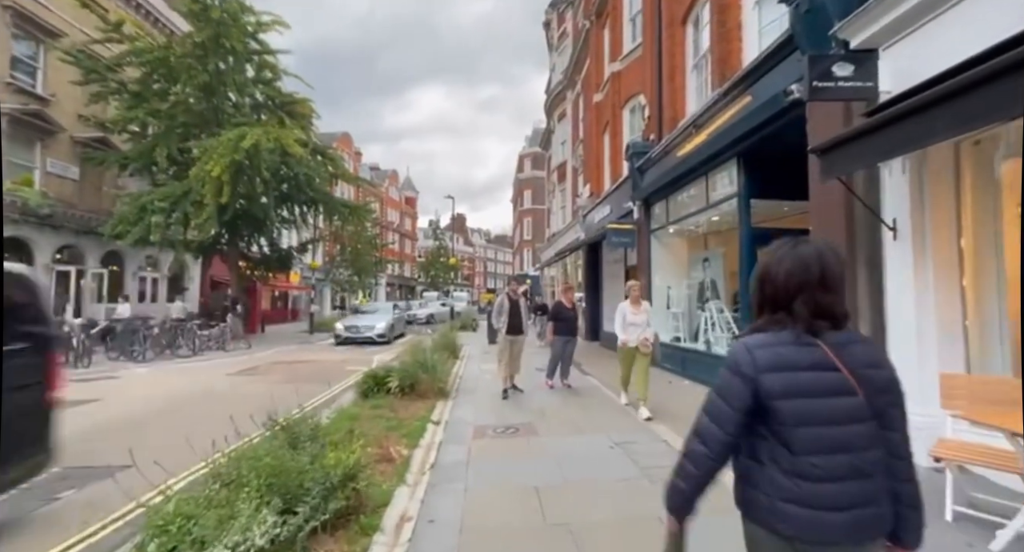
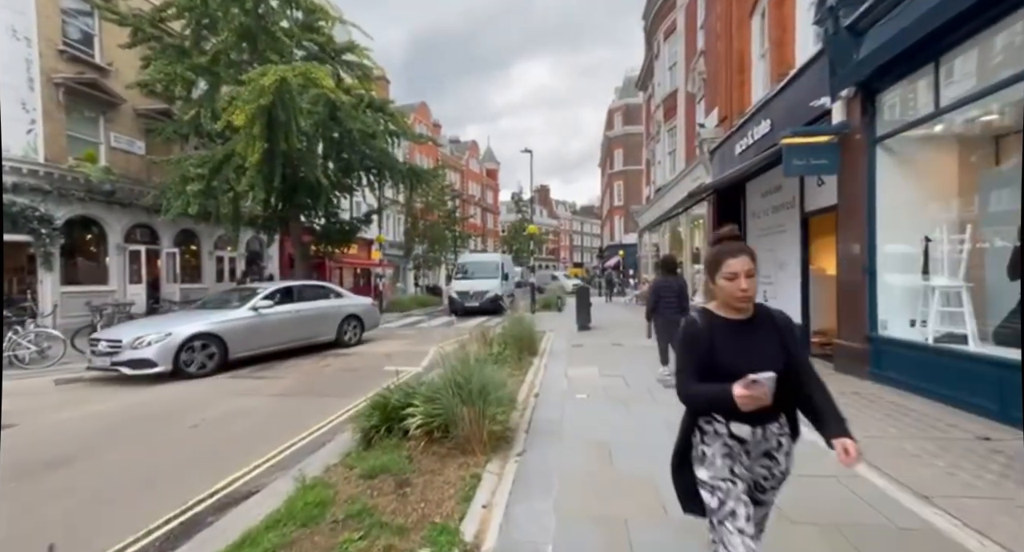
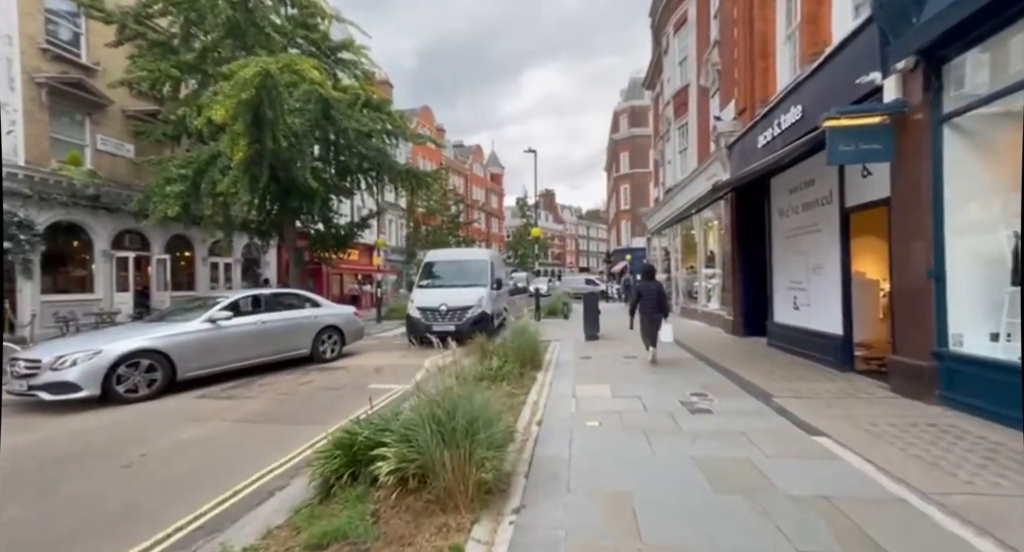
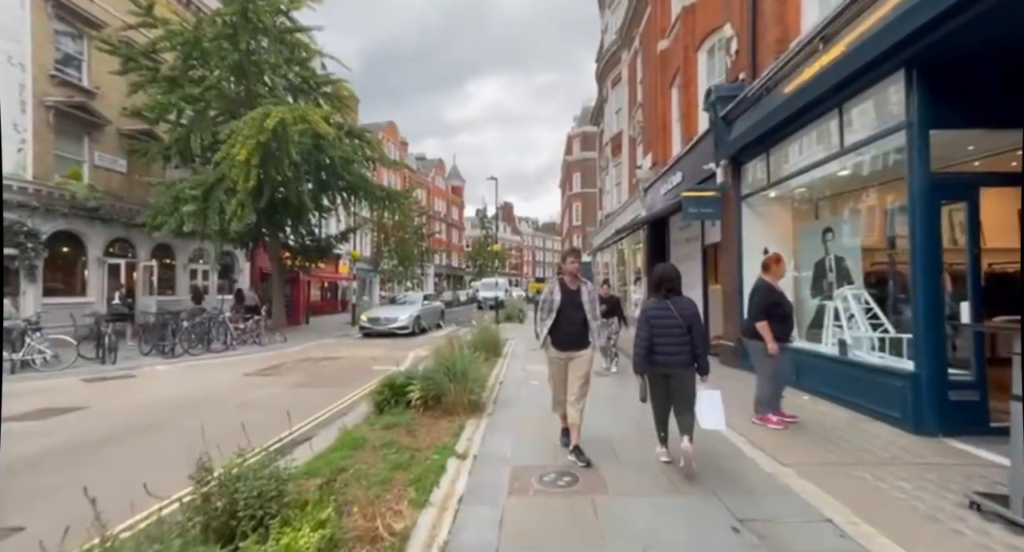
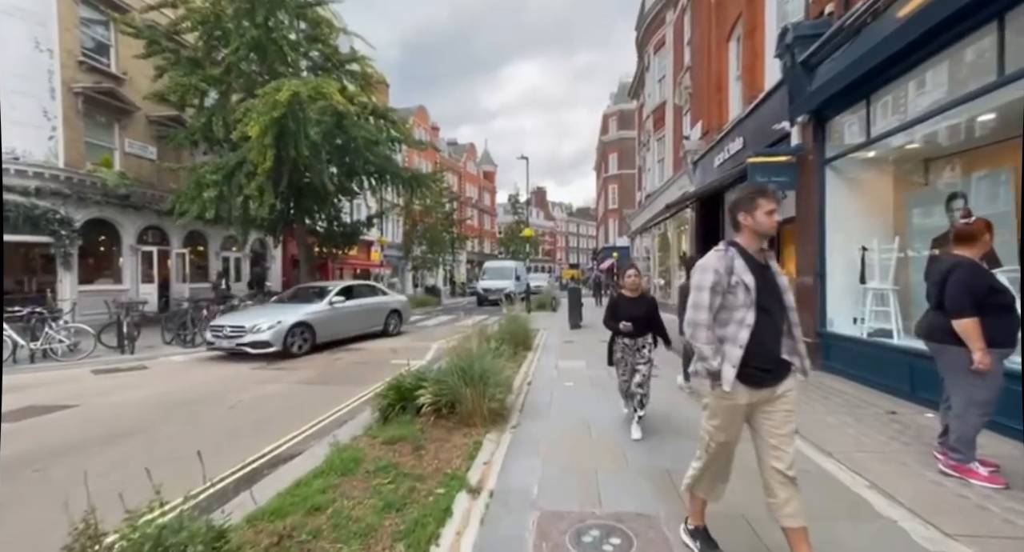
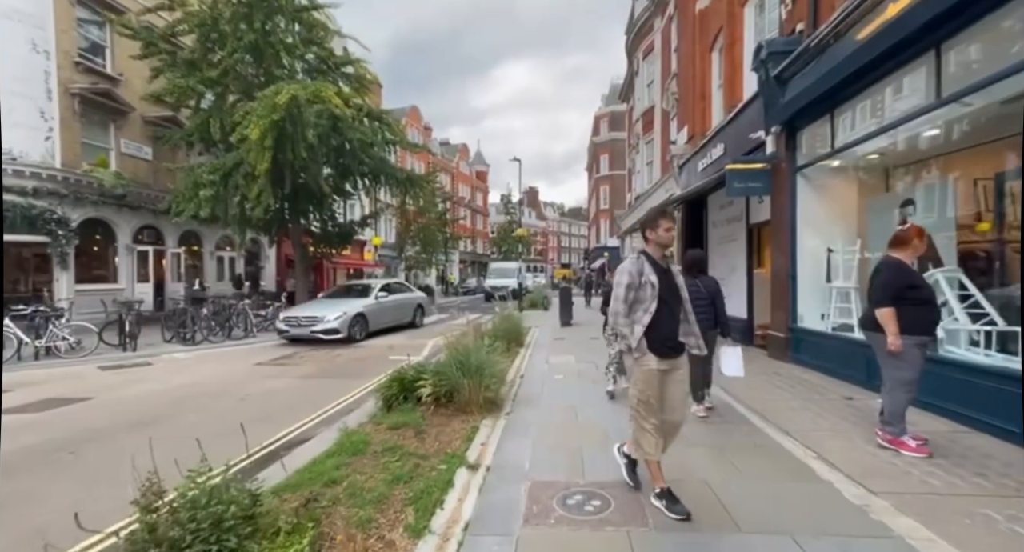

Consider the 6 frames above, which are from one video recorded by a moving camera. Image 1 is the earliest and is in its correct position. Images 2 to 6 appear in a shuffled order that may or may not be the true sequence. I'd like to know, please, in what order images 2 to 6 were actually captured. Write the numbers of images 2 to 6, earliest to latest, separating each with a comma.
4, 6, 5, 2, 3
